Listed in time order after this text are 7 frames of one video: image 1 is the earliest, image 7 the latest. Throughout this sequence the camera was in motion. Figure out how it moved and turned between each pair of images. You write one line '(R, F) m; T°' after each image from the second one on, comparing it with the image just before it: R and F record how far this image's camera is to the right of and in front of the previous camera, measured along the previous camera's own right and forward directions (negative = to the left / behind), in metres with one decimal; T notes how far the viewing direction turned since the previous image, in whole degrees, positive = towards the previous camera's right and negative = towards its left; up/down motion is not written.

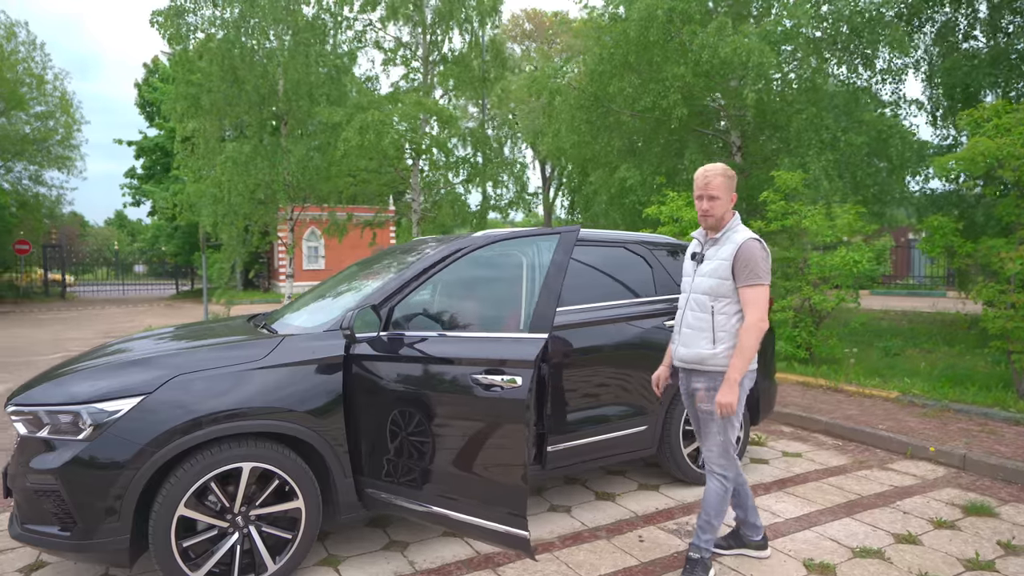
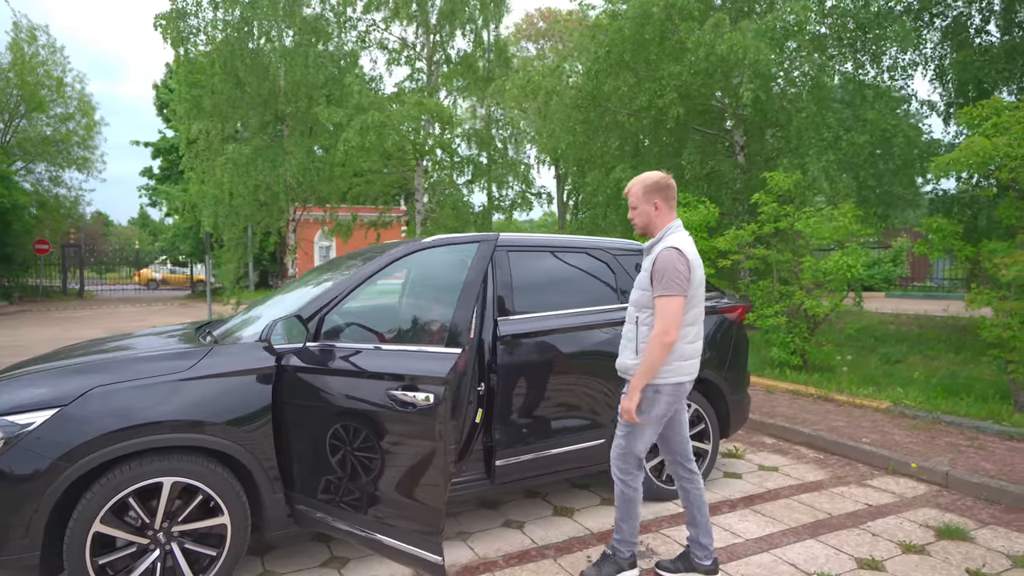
(+0.4, +0.1) m; -2°
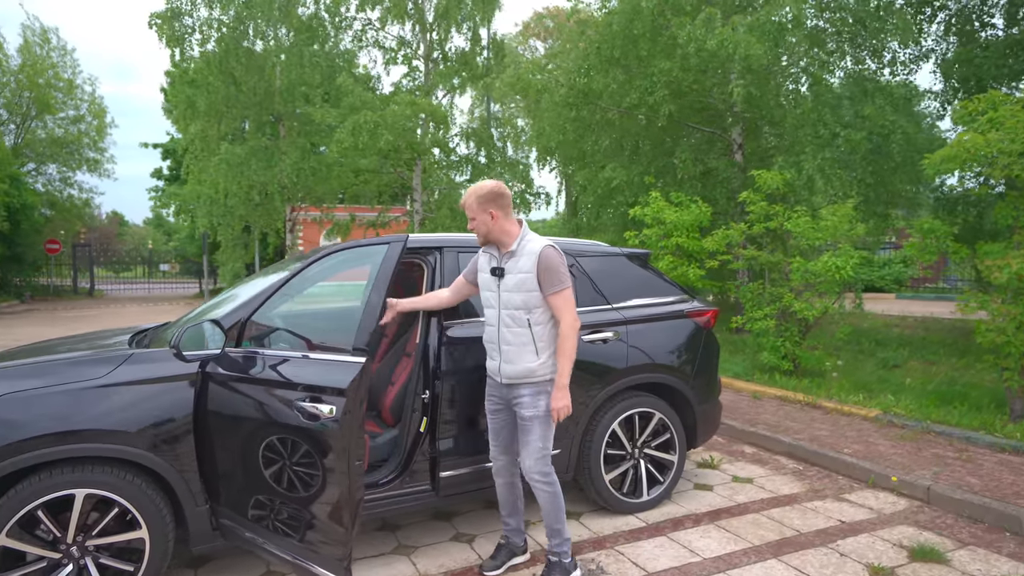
(+0.4, +0.2) m; -1°
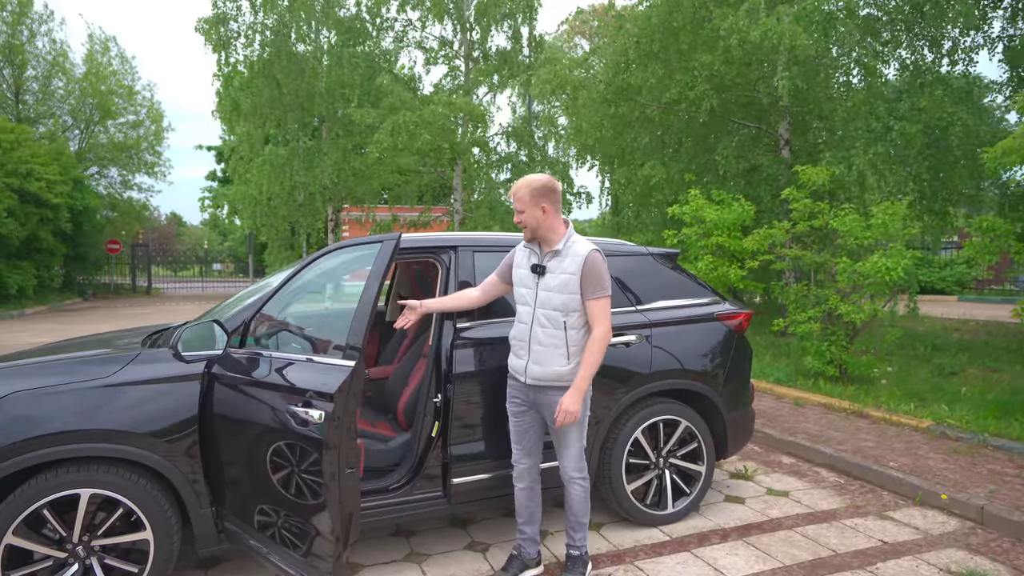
(+0.2, +0.1) m; -4°
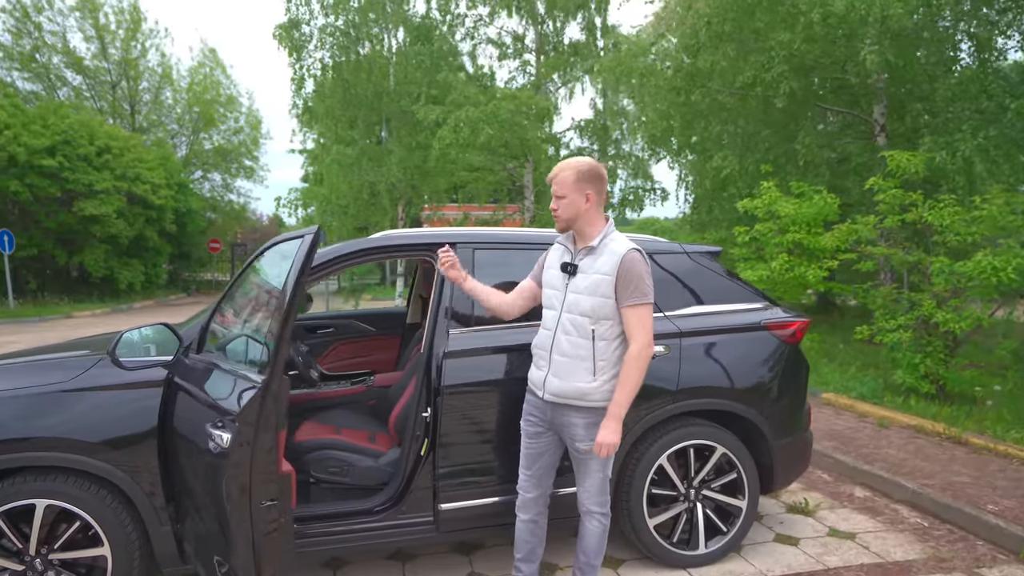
(+0.4, +0.4) m; -8°
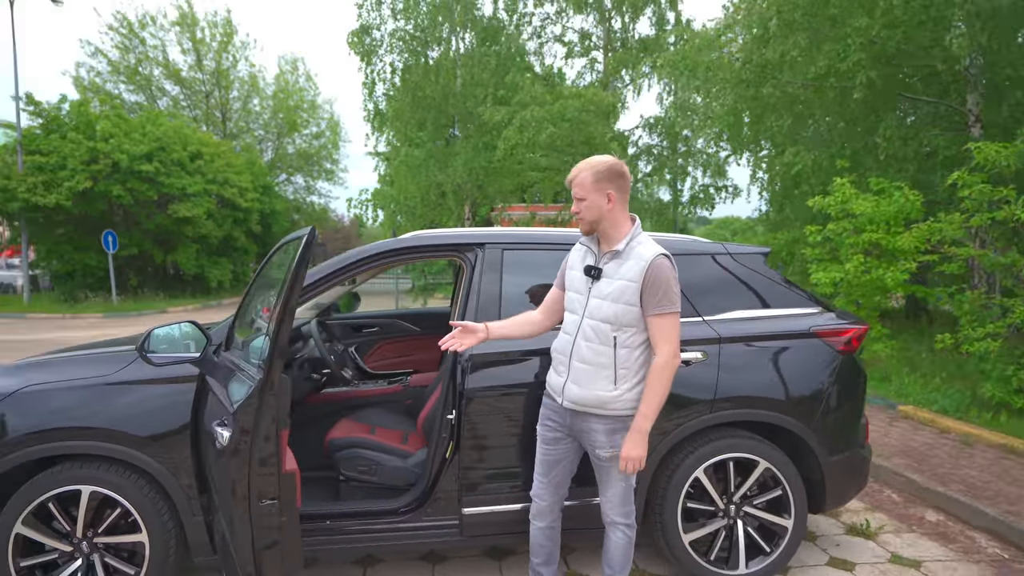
(+0.2, +0.1) m; -7°
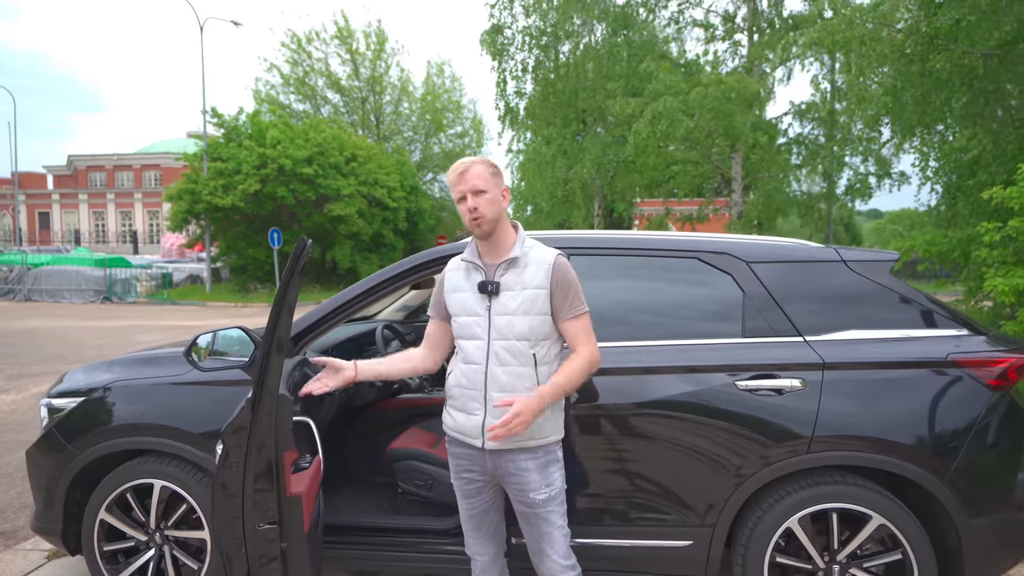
(+0.4, +0.3) m; -13°
